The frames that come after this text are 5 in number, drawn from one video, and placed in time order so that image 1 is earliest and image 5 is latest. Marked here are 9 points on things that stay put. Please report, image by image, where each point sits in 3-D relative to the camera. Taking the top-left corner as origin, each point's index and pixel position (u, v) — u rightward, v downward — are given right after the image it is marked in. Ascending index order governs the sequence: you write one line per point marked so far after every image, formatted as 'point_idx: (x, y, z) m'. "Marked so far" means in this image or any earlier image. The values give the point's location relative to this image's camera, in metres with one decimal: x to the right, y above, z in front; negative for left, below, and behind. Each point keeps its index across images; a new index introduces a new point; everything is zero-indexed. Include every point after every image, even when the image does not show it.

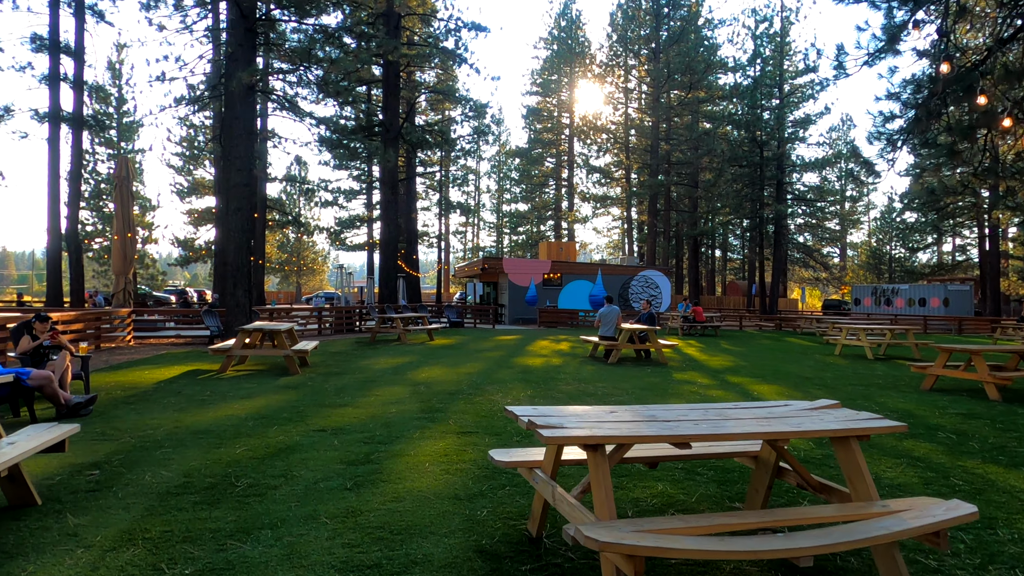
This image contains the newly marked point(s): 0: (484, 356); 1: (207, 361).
0: (-0.5, -1.2, +11.6) m
1: (-4.2, -1.0, +9.3) m
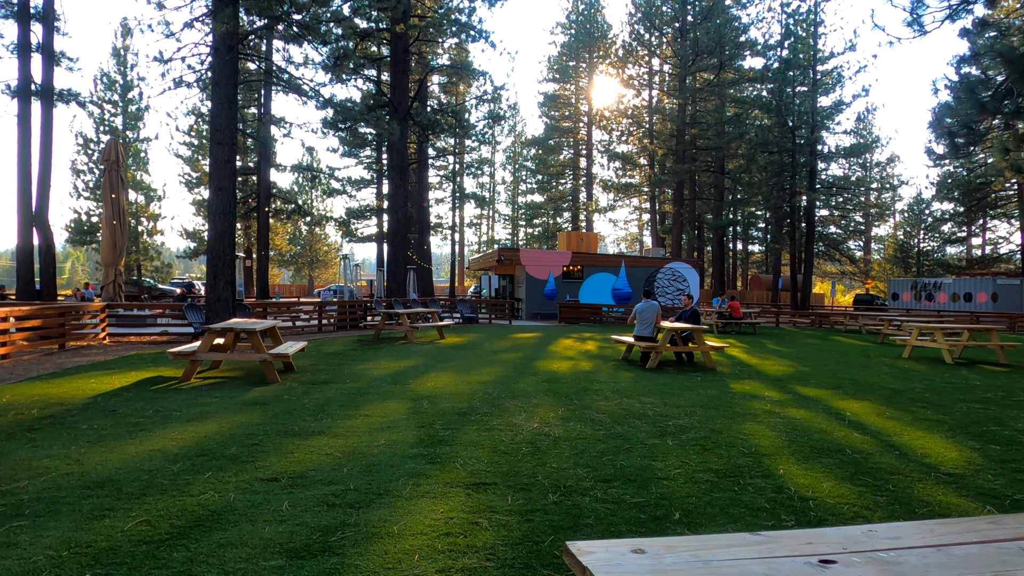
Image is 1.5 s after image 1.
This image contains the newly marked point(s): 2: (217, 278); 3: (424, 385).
0: (-0.2, -1.1, +10.1) m
1: (-4.0, -0.9, +7.8) m
2: (-4.6, +0.2, +10.3) m
3: (-0.9, -1.0, +7.2) m
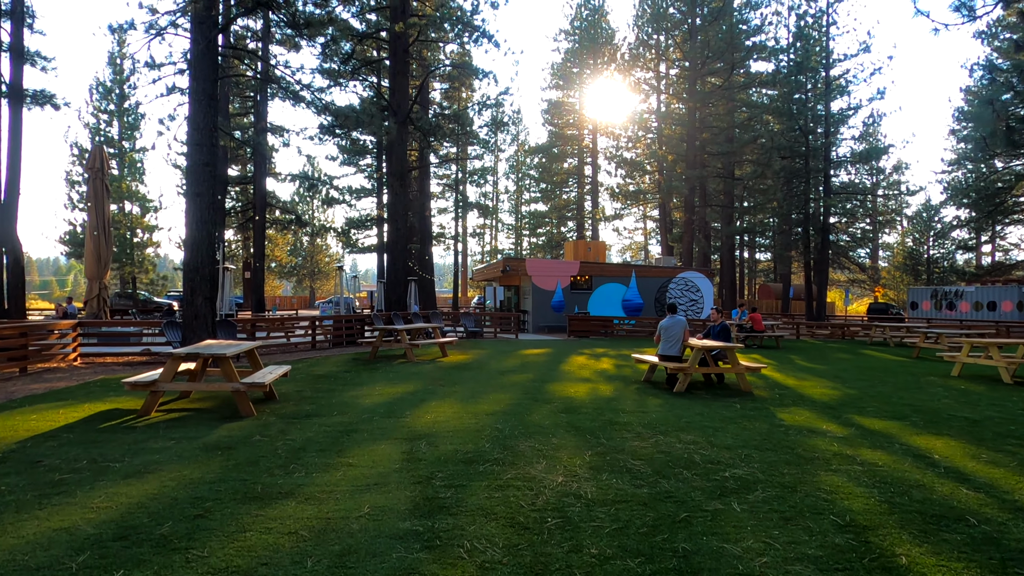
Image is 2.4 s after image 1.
0: (0.0, -1.3, +9.0) m
1: (-3.9, -1.1, +6.8) m
2: (-4.4, -0.1, +9.4) m
3: (-0.8, -1.2, +6.2) m
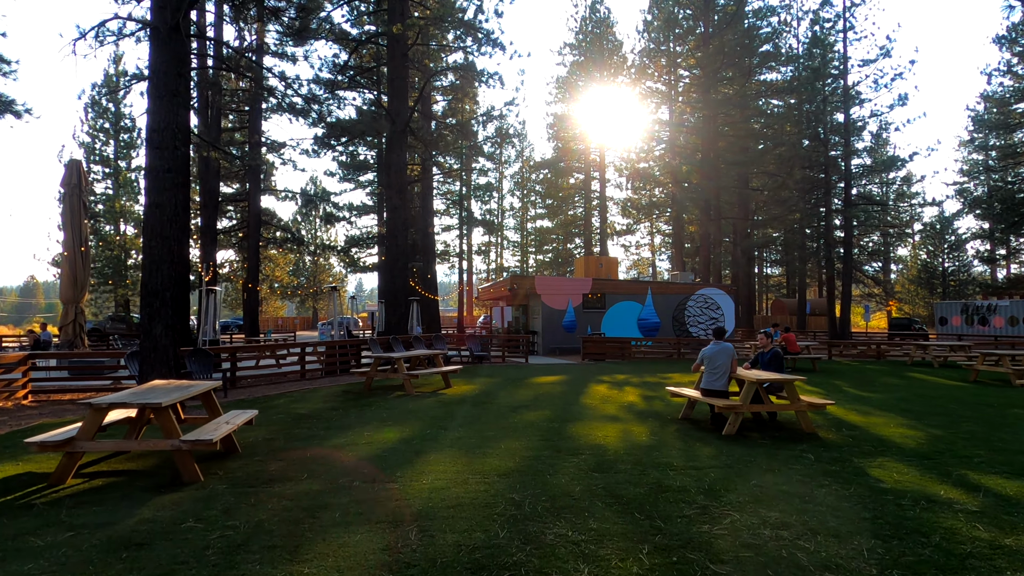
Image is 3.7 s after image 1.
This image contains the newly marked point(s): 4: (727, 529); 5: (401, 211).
0: (+0.1, -1.5, +7.6) m
1: (-3.7, -1.3, +5.4) m
2: (-4.3, -0.4, +8.0) m
3: (-0.7, -1.4, +4.8) m
4: (+1.2, -1.4, +3.8) m
5: (-3.1, +2.2, +18.7) m
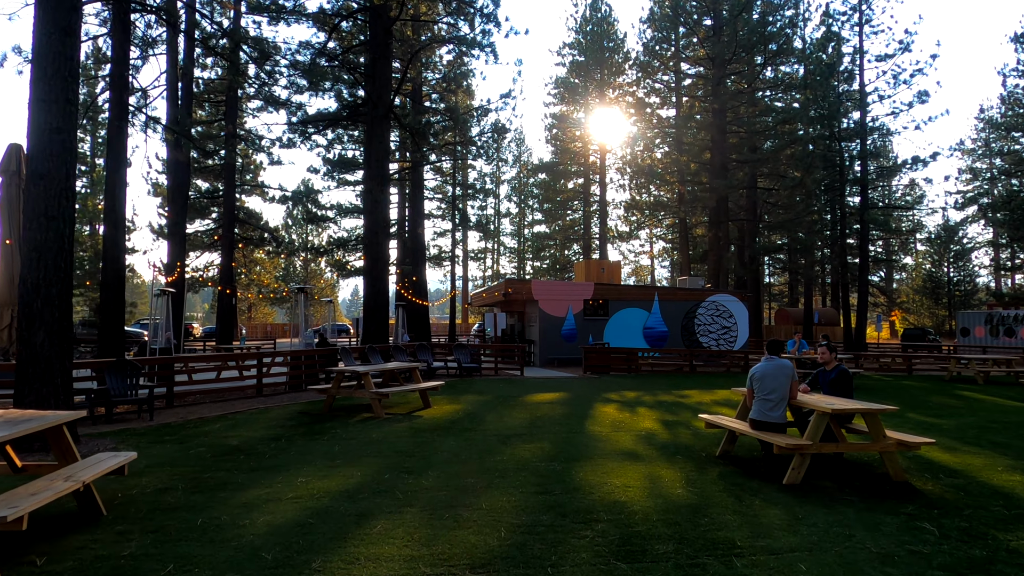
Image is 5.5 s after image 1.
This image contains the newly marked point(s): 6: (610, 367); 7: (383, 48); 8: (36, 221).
0: (0.0, -1.5, +5.8) m
1: (-3.8, -1.3, +3.6) m
2: (-4.4, -0.3, +6.2) m
3: (-0.8, -1.3, +3.0) m
4: (+1.1, -1.3, +1.9) m
5: (-3.2, +2.1, +16.9) m
6: (+2.4, -1.9, +16.4) m
7: (-3.1, +5.8, +16.5) m
8: (-4.3, +0.6, +6.1) m
